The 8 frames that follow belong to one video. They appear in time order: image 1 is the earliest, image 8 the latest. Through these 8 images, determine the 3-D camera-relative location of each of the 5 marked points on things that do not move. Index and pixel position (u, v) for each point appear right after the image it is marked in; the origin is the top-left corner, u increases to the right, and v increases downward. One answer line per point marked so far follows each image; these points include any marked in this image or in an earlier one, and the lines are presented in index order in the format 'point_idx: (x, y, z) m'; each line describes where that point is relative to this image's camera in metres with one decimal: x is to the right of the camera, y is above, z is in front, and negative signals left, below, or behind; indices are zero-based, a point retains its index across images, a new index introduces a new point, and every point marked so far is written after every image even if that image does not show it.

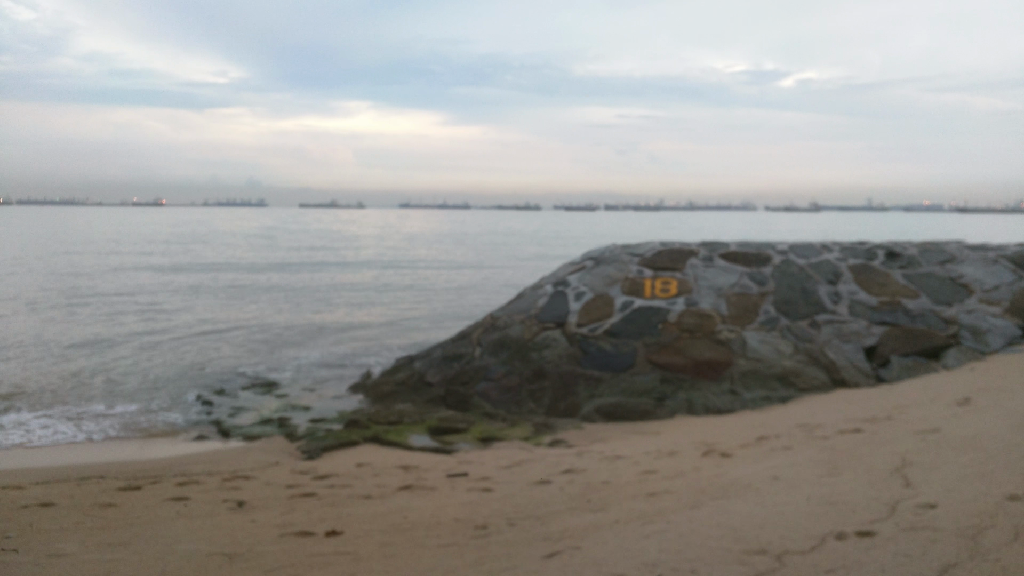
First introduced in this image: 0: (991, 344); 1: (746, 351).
0: (+3.7, -0.4, +6.7) m
1: (+1.8, -0.5, +6.7) m
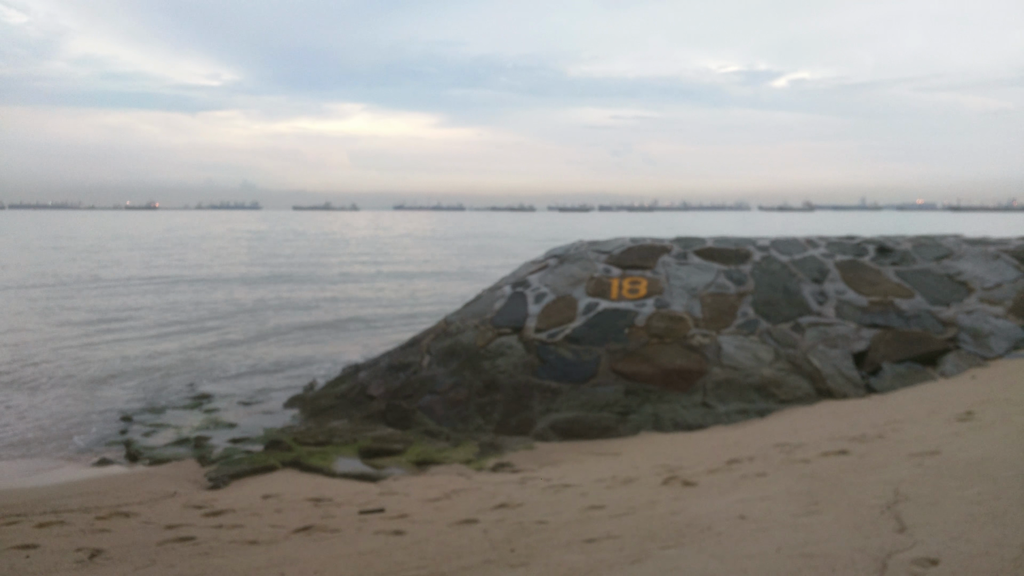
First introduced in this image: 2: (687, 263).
0: (+3.3, -0.4, +6.0) m
1: (+1.4, -0.5, +6.0) m
2: (+1.4, +0.2, +7.0) m
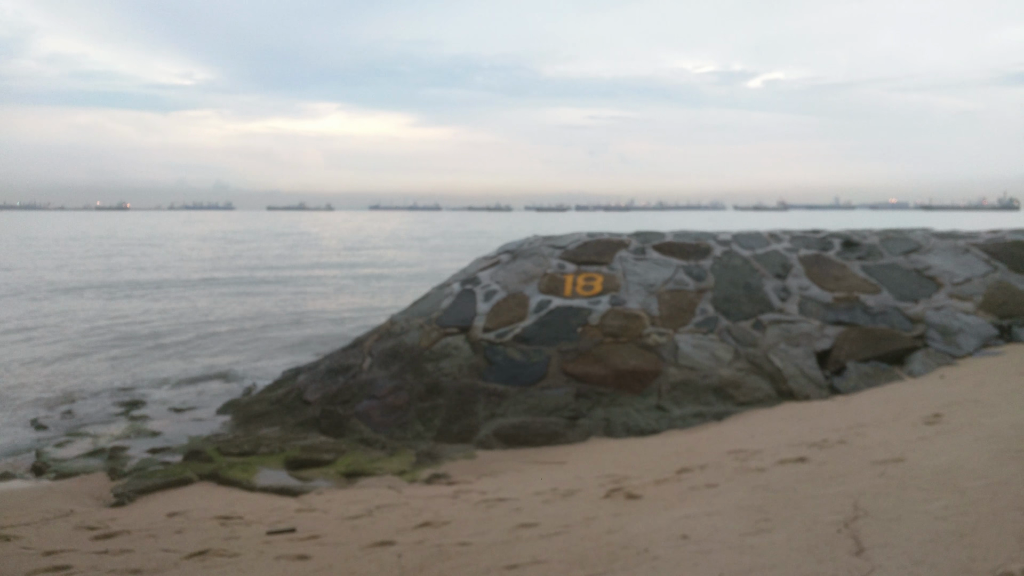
0: (+3.0, -0.4, +5.7) m
1: (+1.1, -0.5, +5.6) m
2: (+1.0, +0.2, +6.6) m
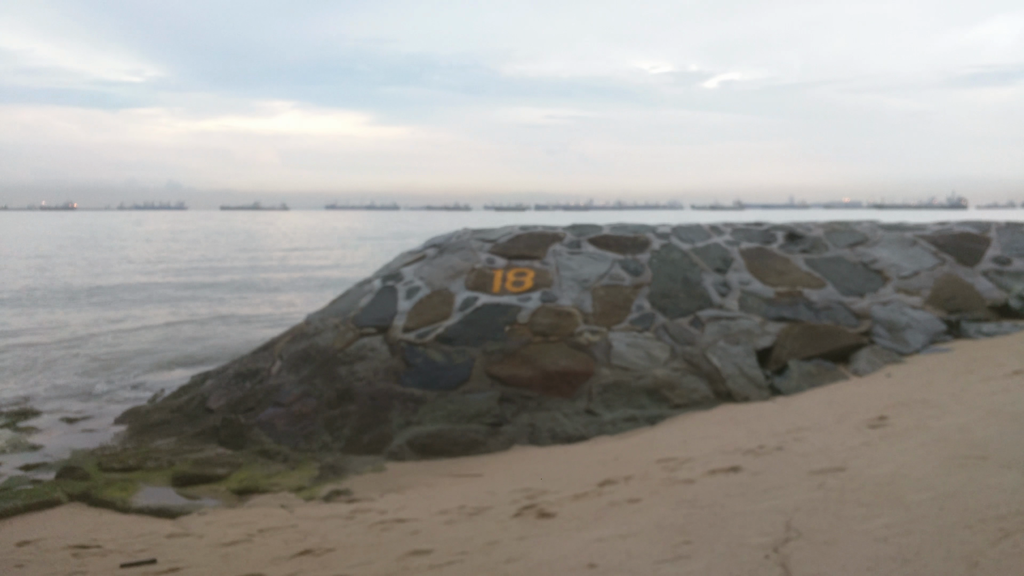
0: (+2.5, -0.4, +5.4) m
1: (+0.6, -0.4, +5.2) m
2: (+0.5, +0.3, +6.3) m
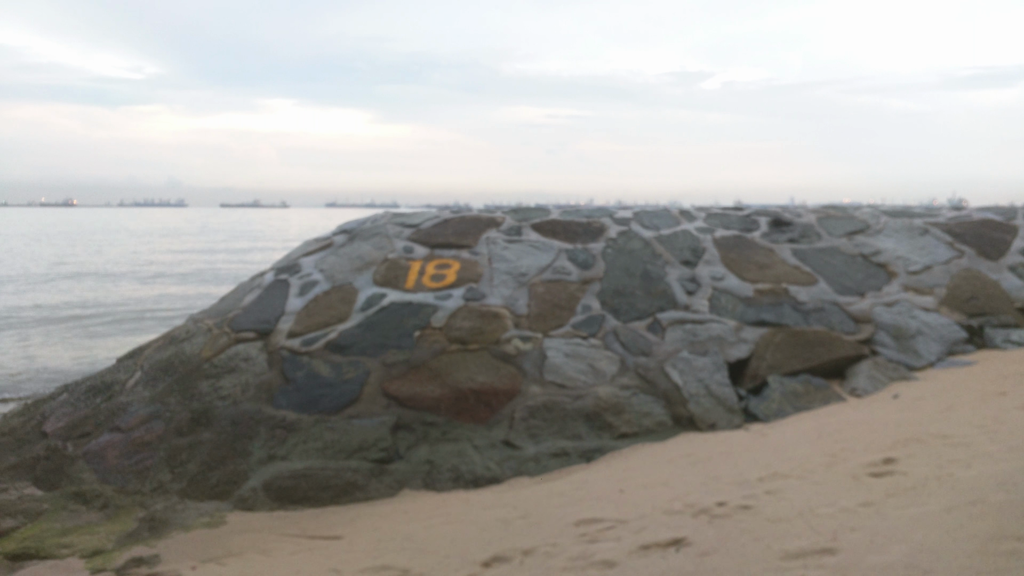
0: (+2.0, -0.3, +4.3) m
1: (+0.2, -0.4, +4.1) m
2: (0.0, +0.3, +5.1) m
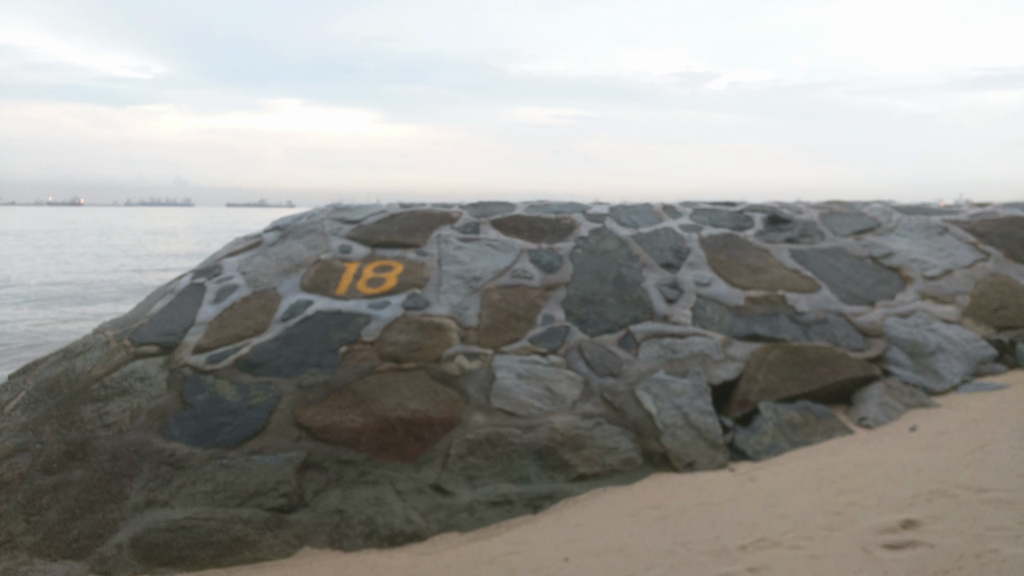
0: (+1.8, -0.4, +3.6) m
1: (-0.1, -0.4, +3.5) m
2: (-0.2, +0.3, +4.5) m
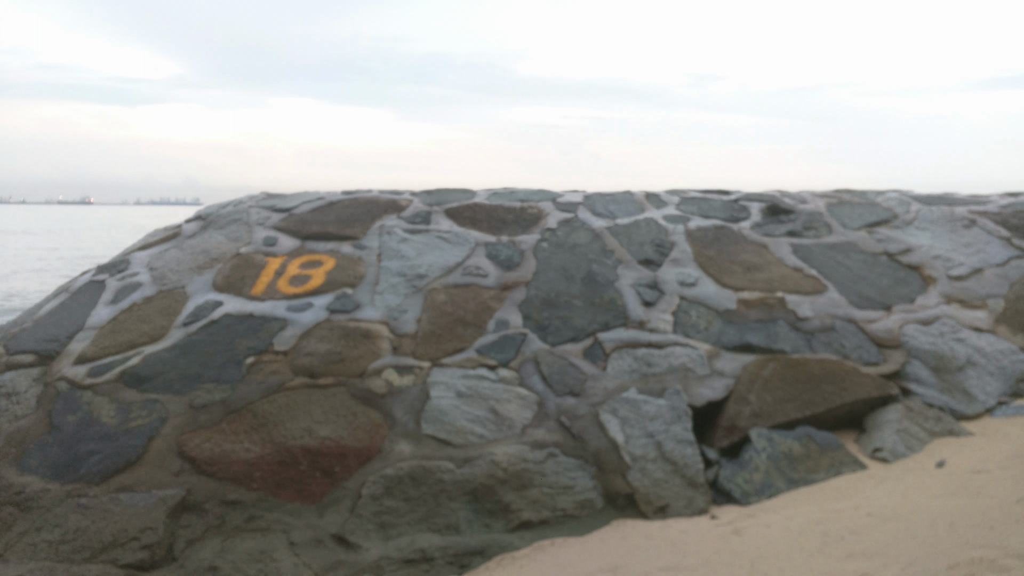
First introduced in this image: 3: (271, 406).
0: (+1.6, -0.4, +3.0) m
1: (-0.3, -0.4, +2.8) m
2: (-0.4, +0.3, +3.8) m
3: (-0.8, -0.4, +2.9) m
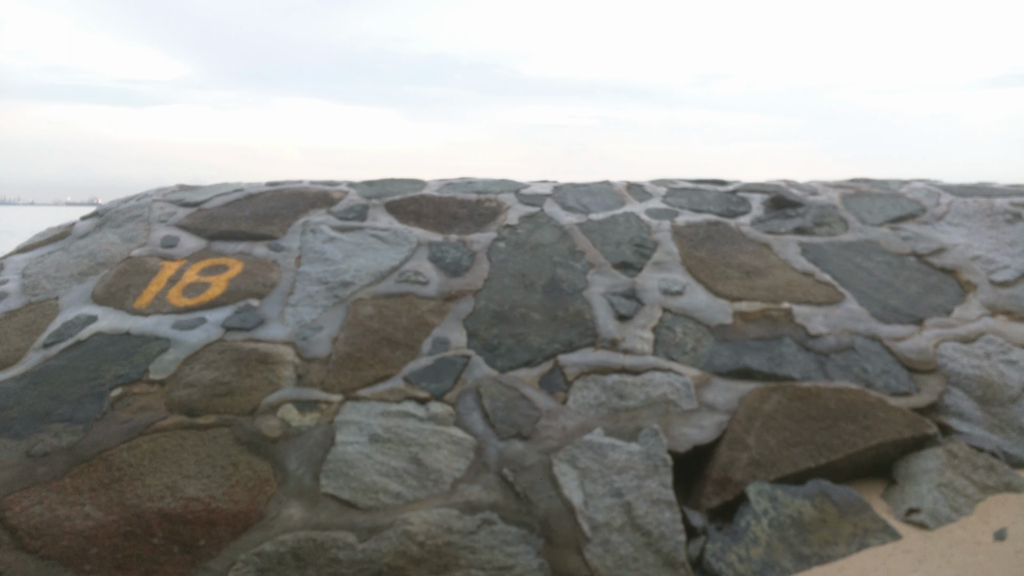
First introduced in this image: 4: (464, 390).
0: (+1.4, -0.4, +2.4) m
1: (-0.5, -0.5, +2.2) m
2: (-0.6, +0.2, +3.2) m
3: (-1.0, -0.4, +2.2) m
4: (-0.1, -0.3, +2.5) m
